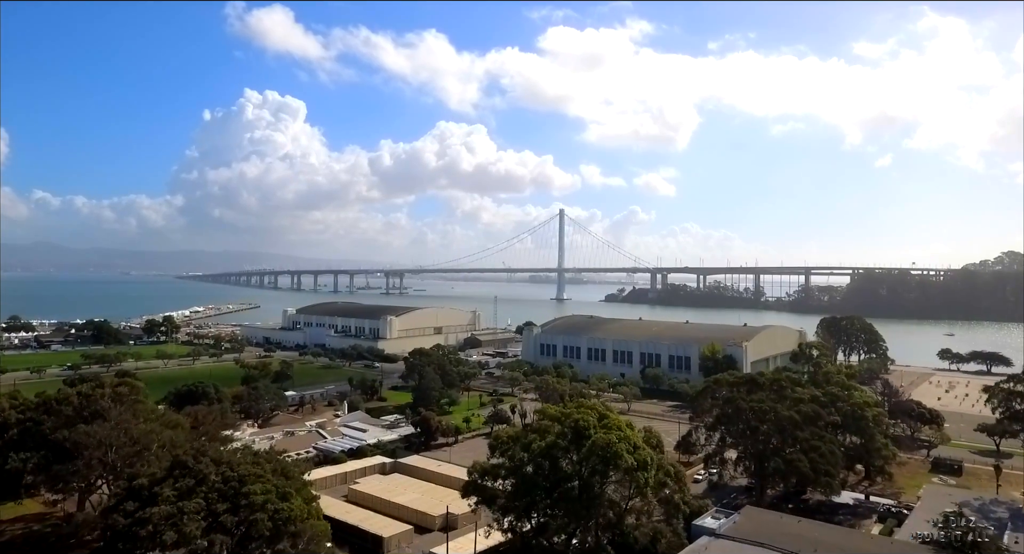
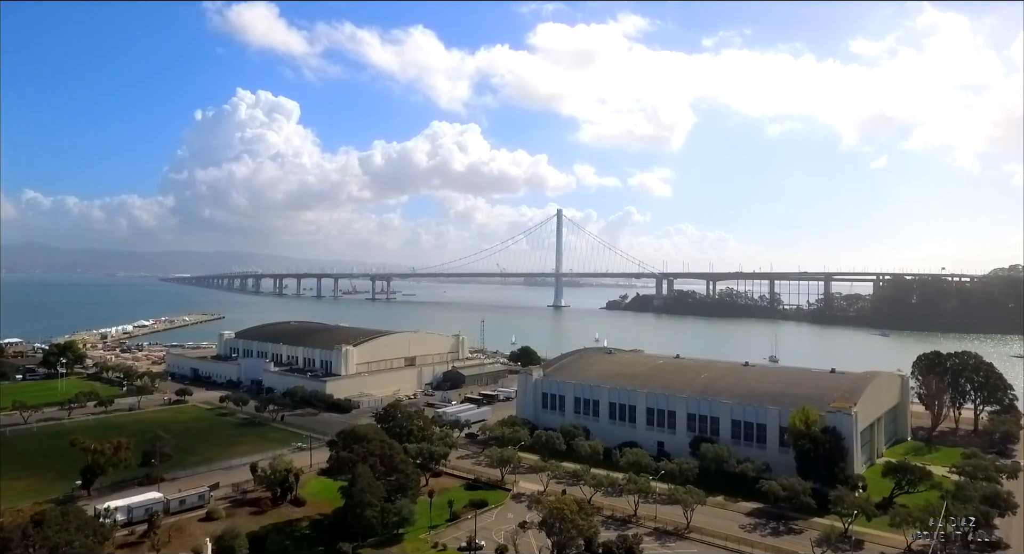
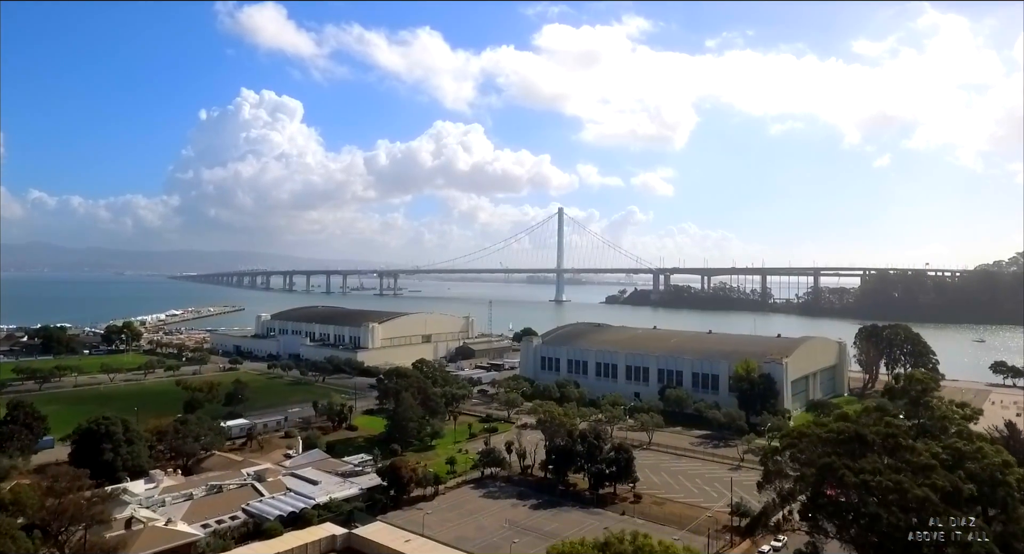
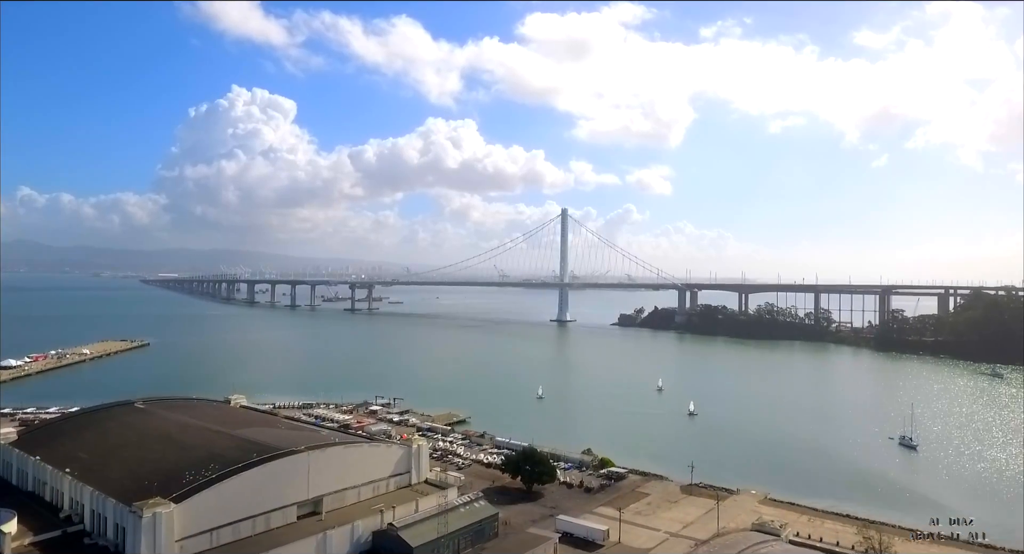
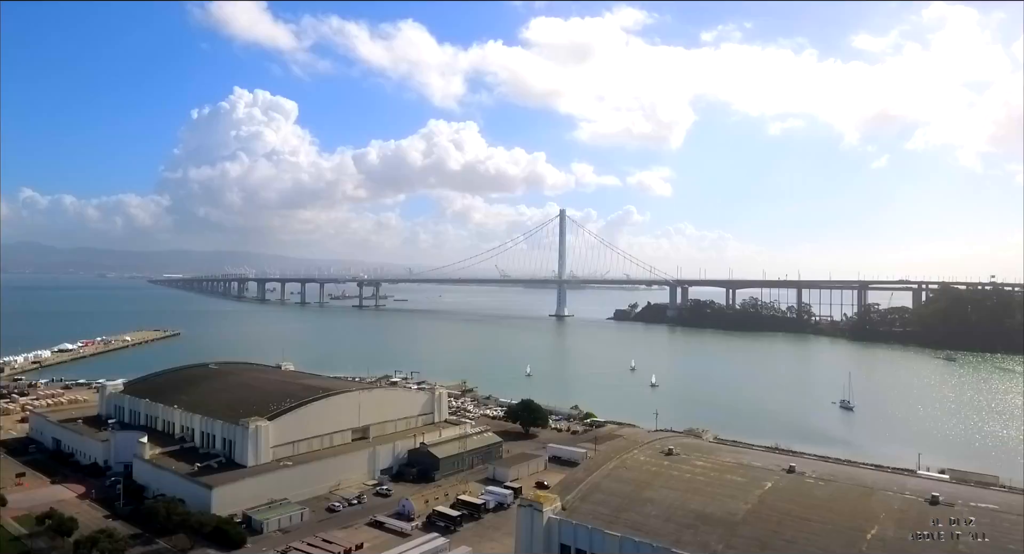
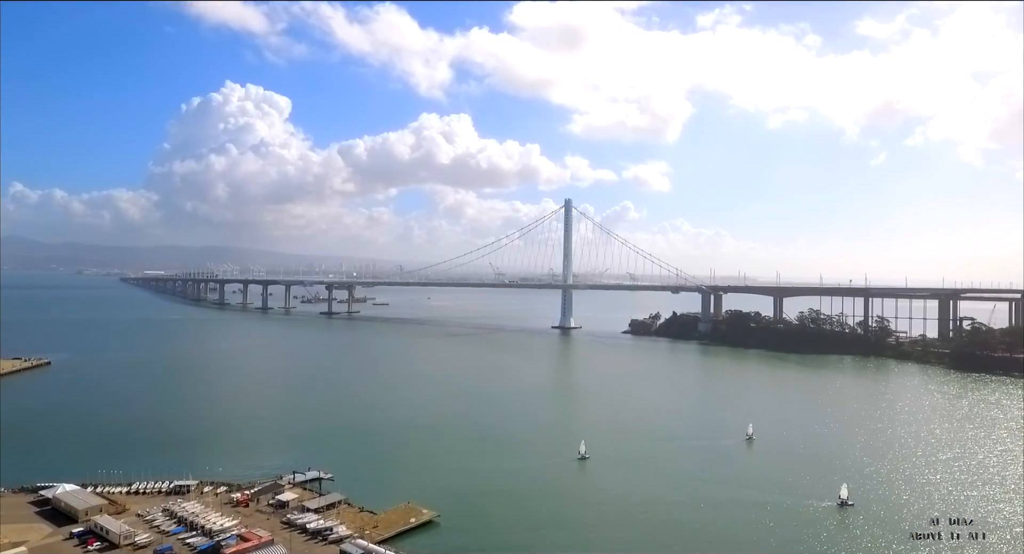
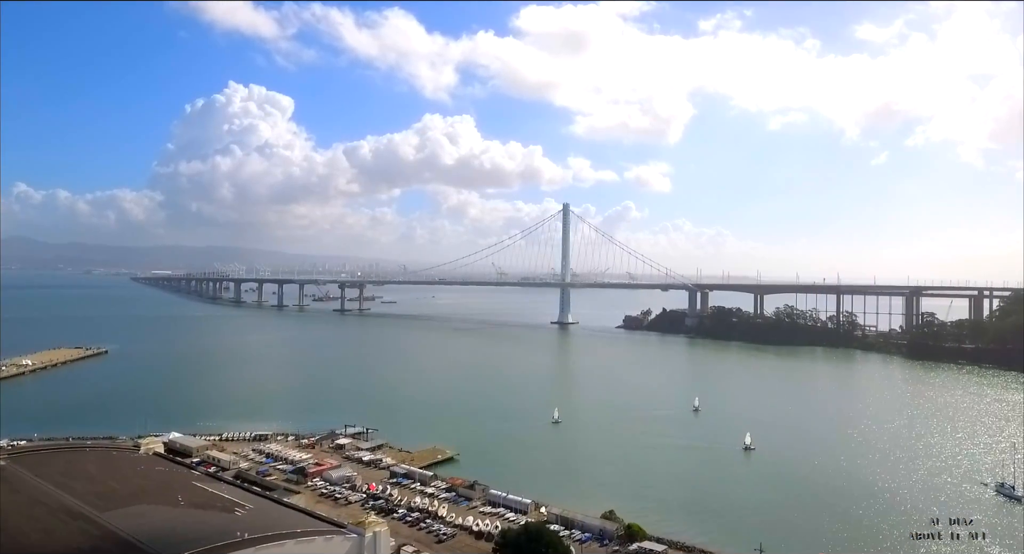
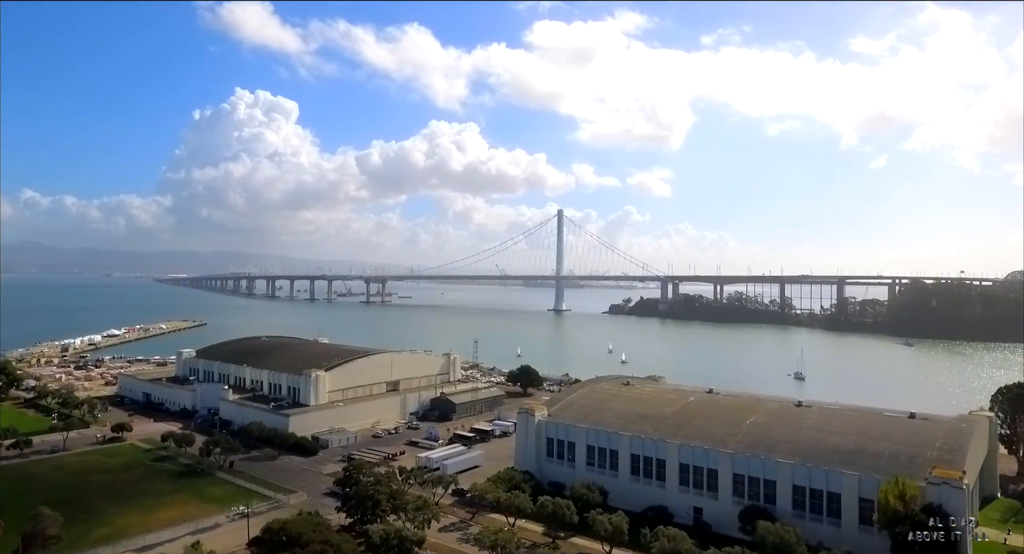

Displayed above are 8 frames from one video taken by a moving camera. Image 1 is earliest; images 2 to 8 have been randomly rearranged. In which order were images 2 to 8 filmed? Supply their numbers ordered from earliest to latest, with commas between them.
3, 2, 8, 5, 4, 7, 6
